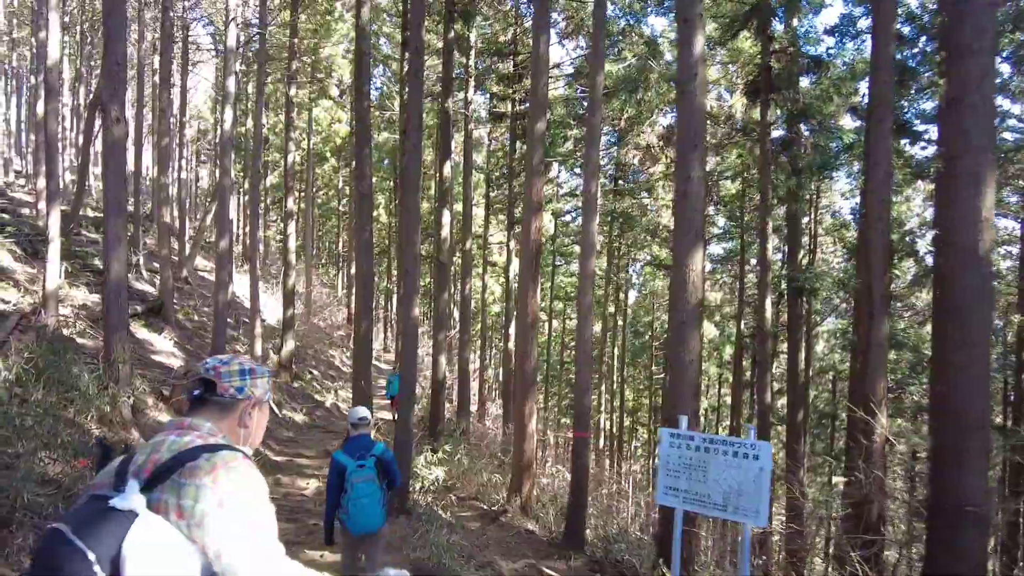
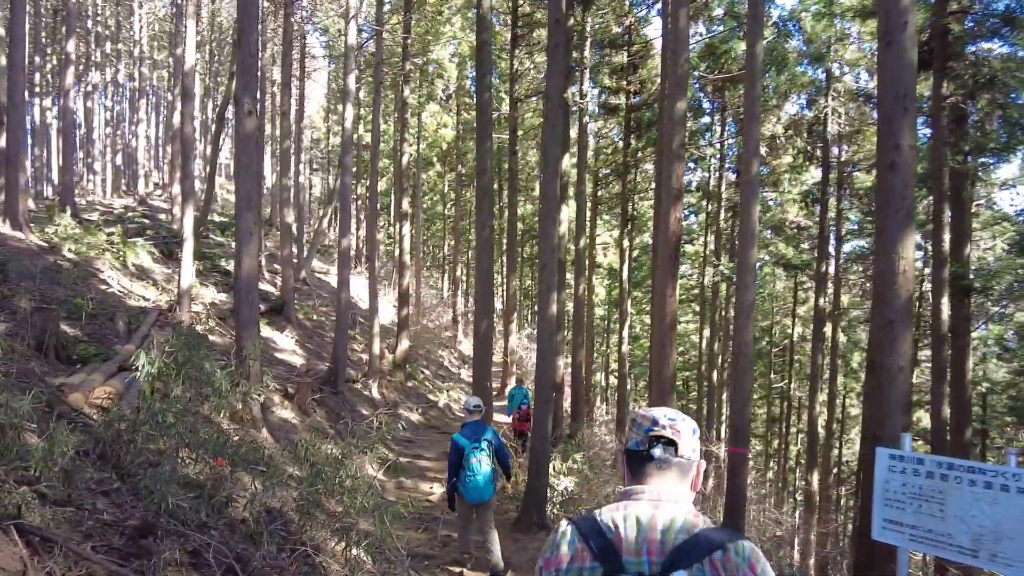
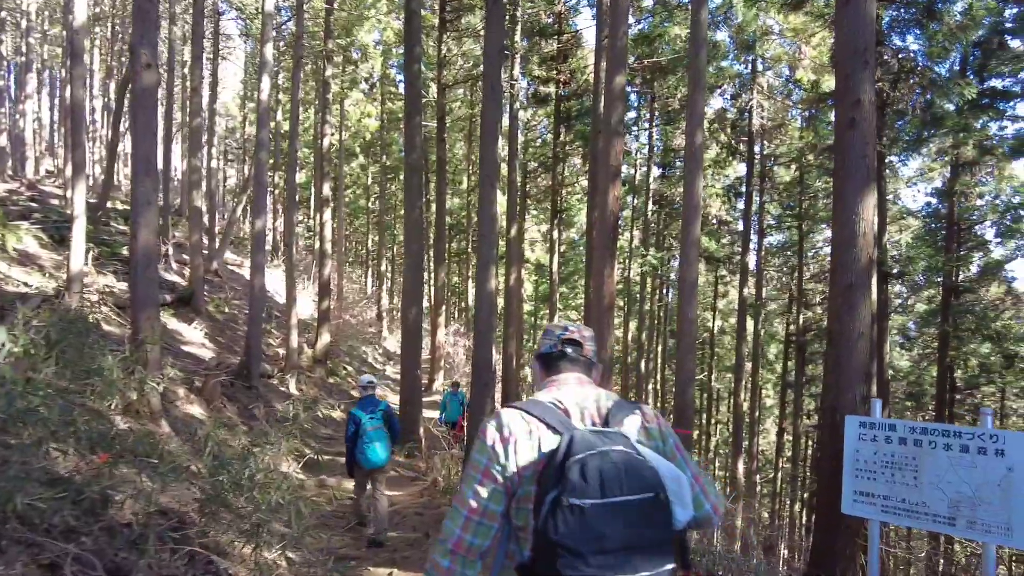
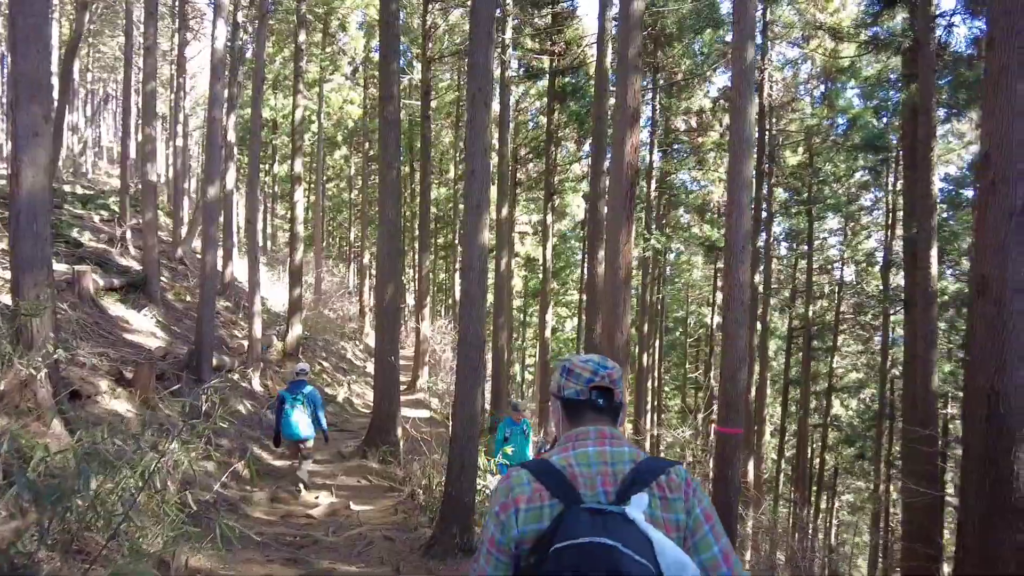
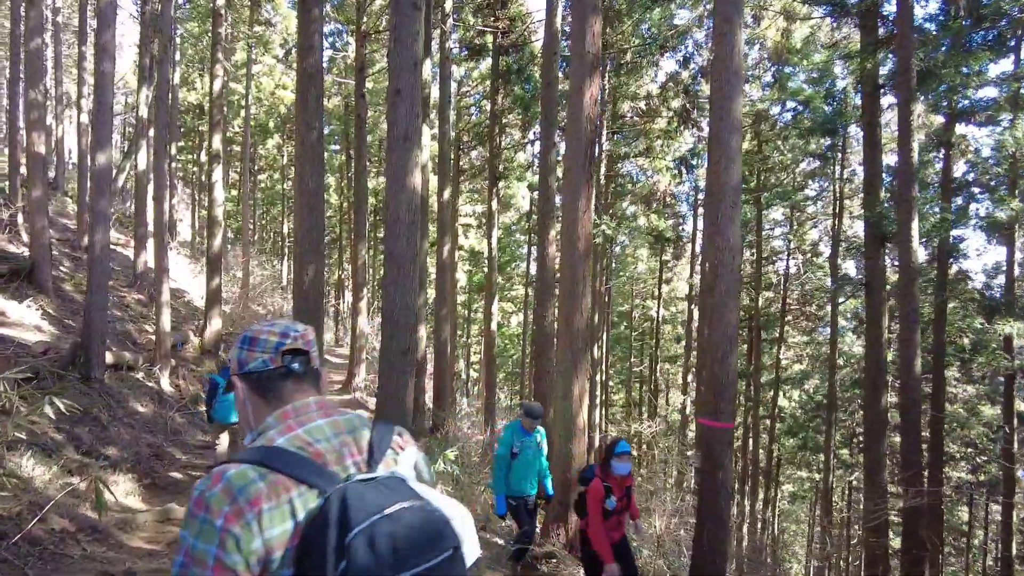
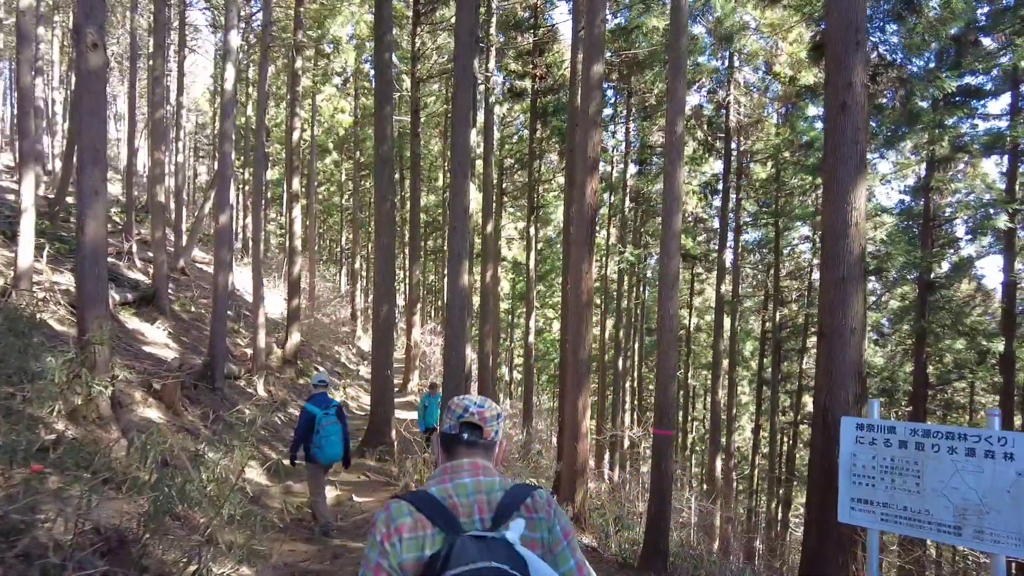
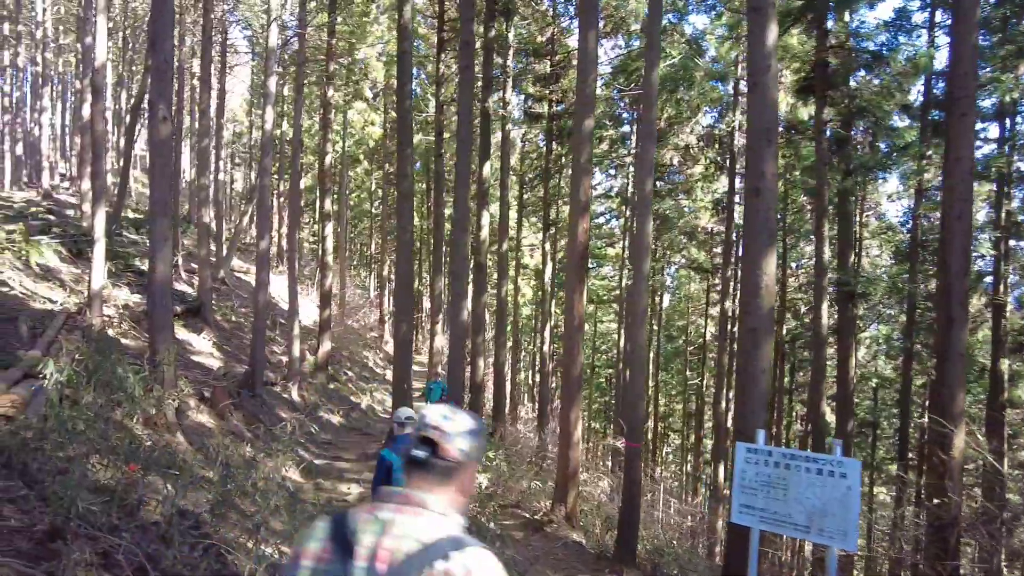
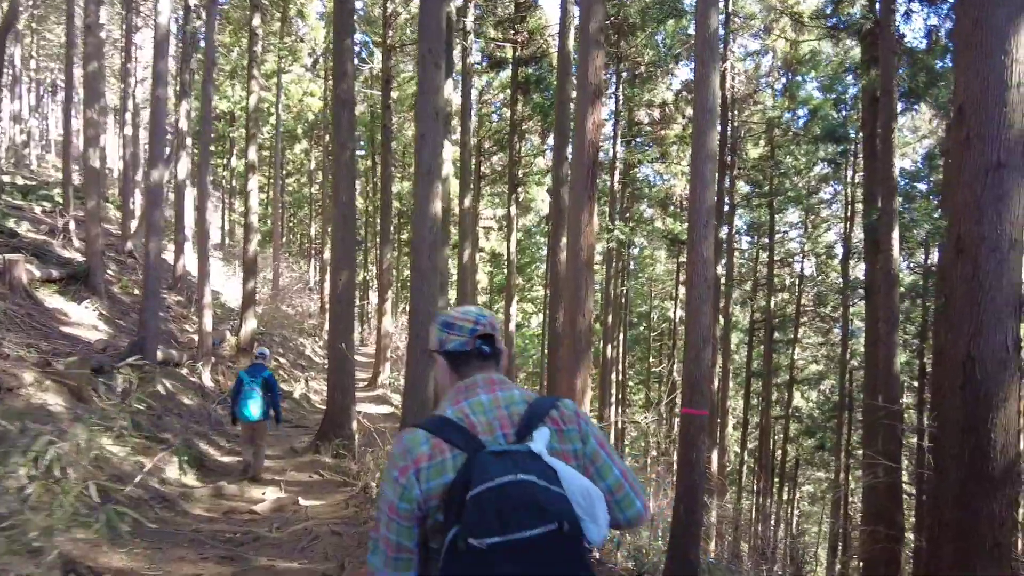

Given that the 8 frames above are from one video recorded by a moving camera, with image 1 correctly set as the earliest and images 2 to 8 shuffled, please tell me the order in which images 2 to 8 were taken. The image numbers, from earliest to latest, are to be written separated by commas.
7, 2, 3, 6, 4, 8, 5
